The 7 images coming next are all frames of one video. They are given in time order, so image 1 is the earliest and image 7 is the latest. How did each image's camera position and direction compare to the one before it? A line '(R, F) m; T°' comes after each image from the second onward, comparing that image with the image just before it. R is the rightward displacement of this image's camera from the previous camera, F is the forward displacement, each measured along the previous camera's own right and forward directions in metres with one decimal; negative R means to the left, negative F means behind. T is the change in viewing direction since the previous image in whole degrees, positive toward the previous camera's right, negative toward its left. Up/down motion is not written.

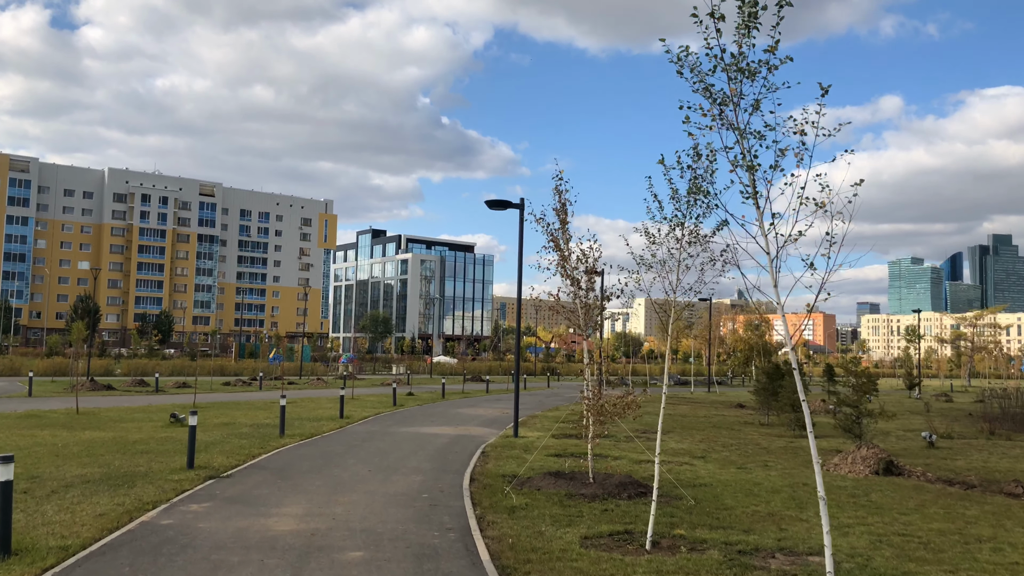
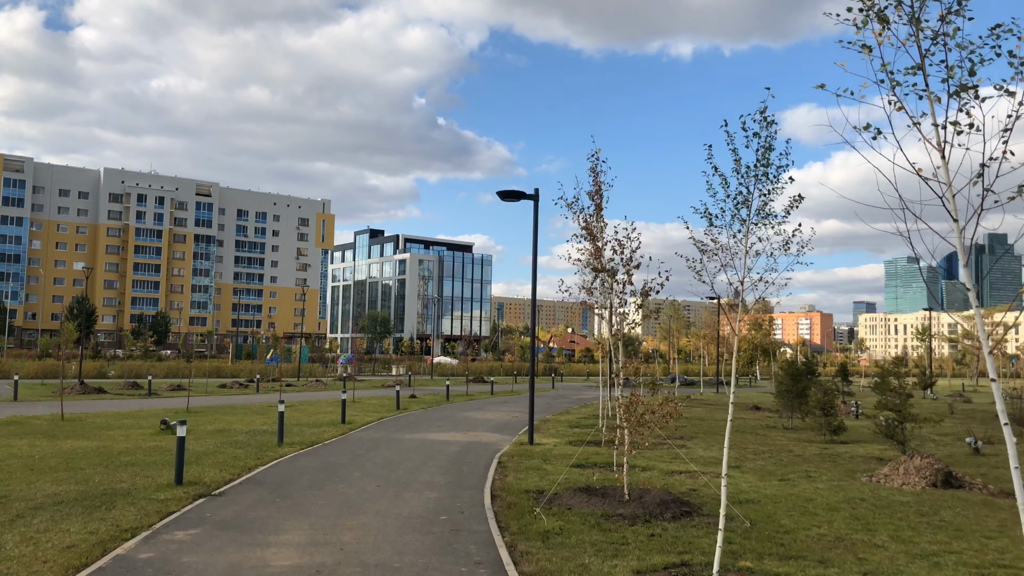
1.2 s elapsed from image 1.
(-0.4, +1.1) m; 0°
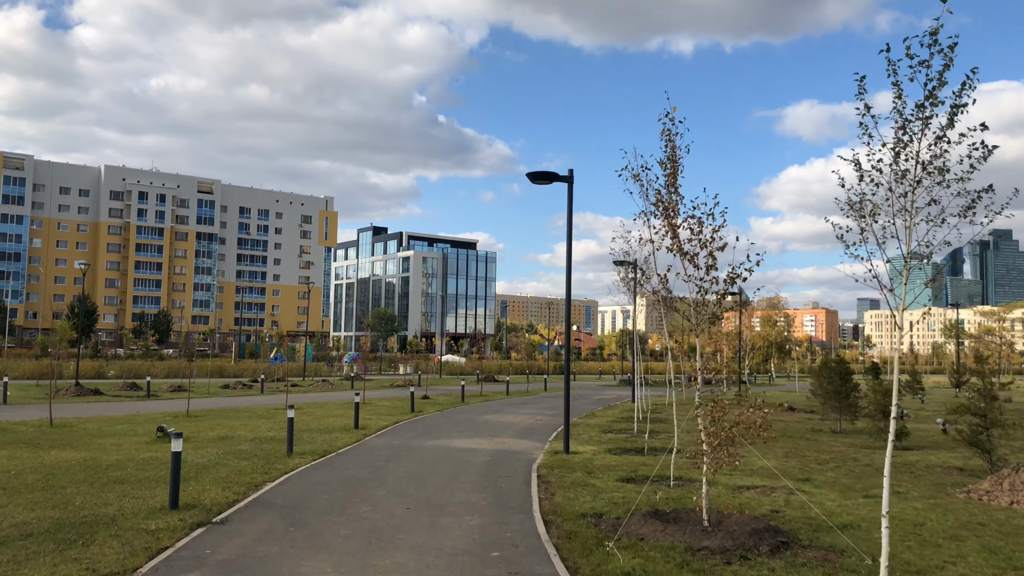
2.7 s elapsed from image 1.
(-0.6, +1.4) m; 0°
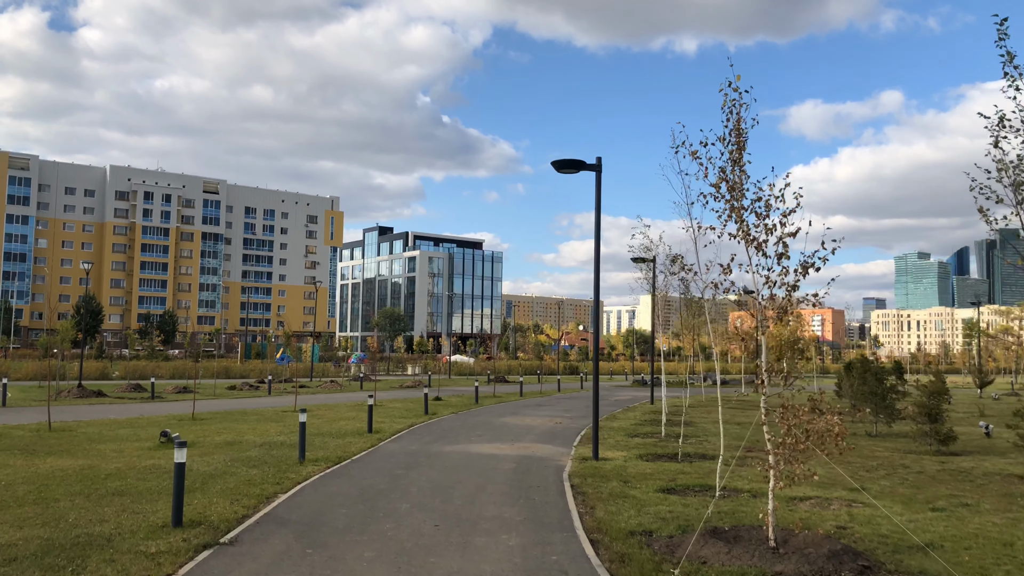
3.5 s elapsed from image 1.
(-0.4, +0.8) m; 0°
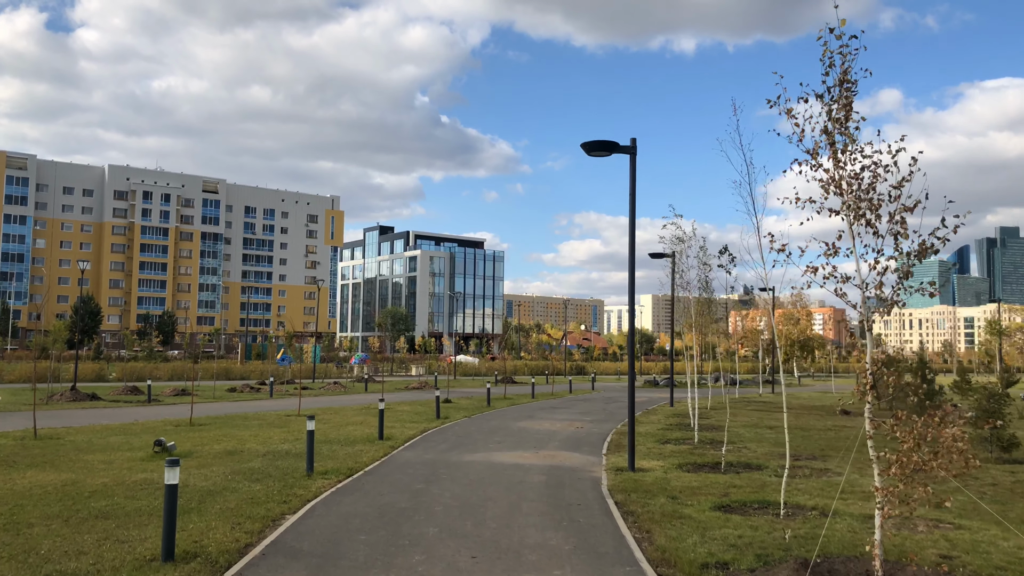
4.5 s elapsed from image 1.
(-0.5, +1.1) m; 0°
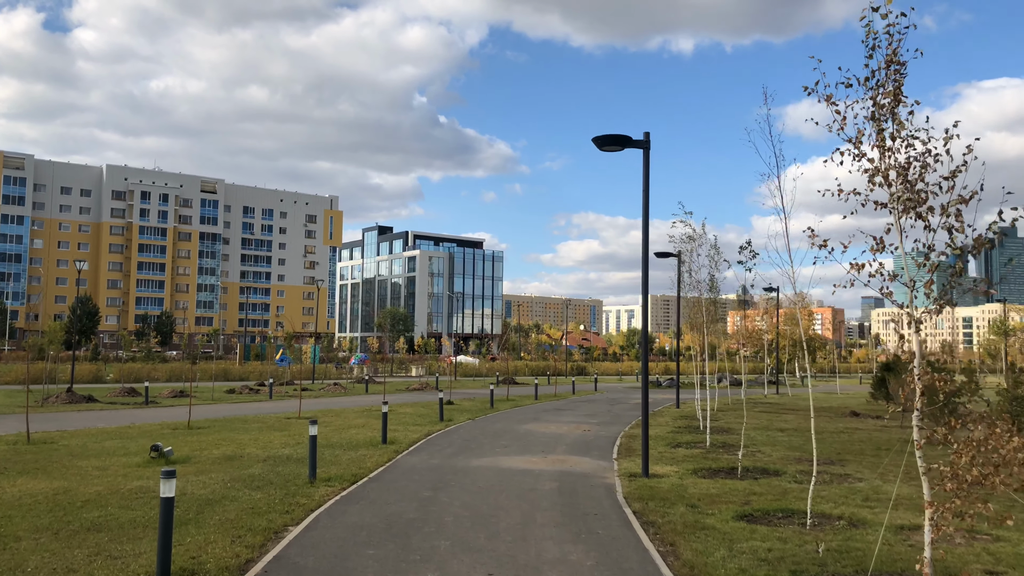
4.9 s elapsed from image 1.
(-0.2, +0.4) m; 0°
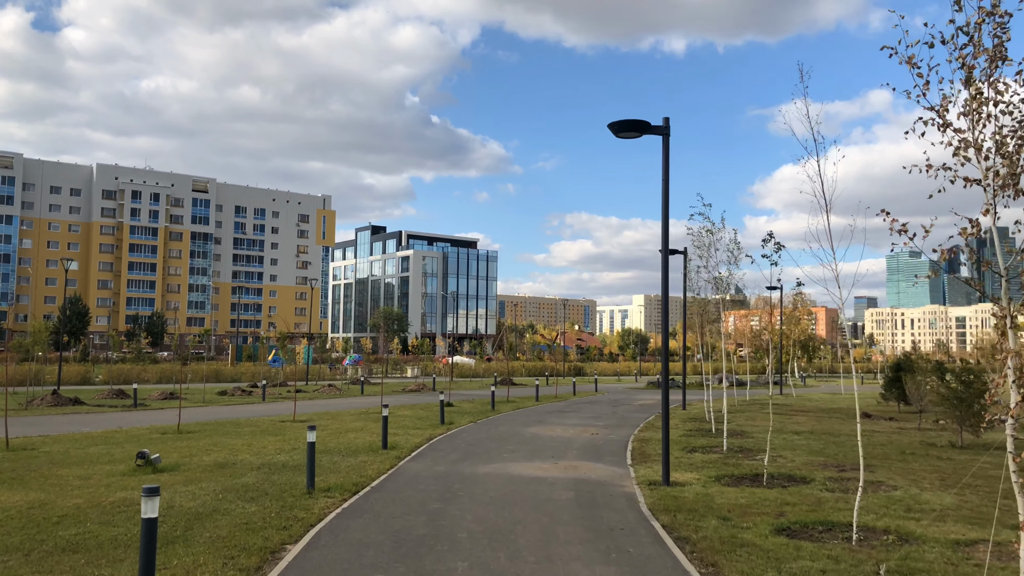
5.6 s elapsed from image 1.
(-0.3, +0.7) m; +1°
